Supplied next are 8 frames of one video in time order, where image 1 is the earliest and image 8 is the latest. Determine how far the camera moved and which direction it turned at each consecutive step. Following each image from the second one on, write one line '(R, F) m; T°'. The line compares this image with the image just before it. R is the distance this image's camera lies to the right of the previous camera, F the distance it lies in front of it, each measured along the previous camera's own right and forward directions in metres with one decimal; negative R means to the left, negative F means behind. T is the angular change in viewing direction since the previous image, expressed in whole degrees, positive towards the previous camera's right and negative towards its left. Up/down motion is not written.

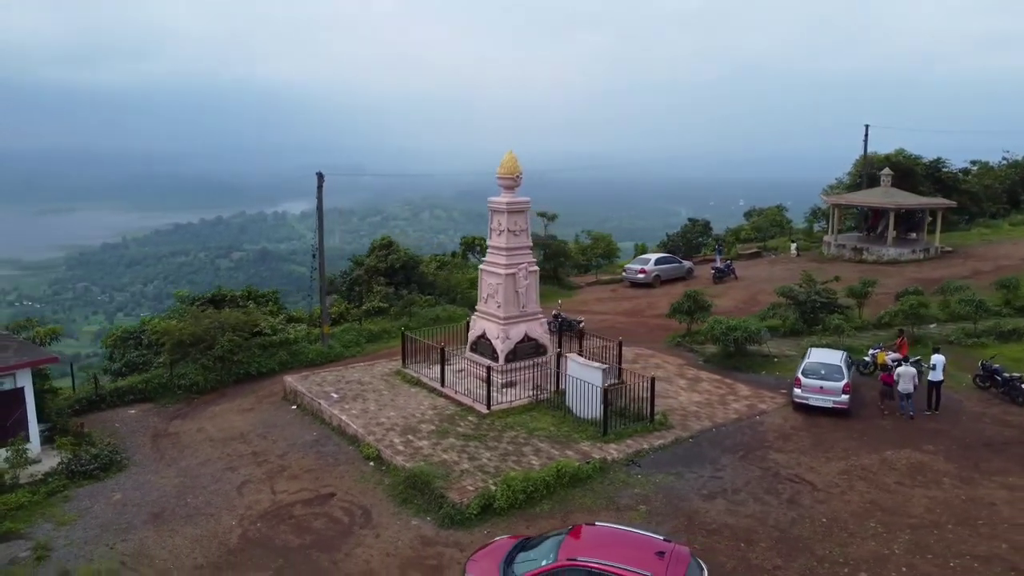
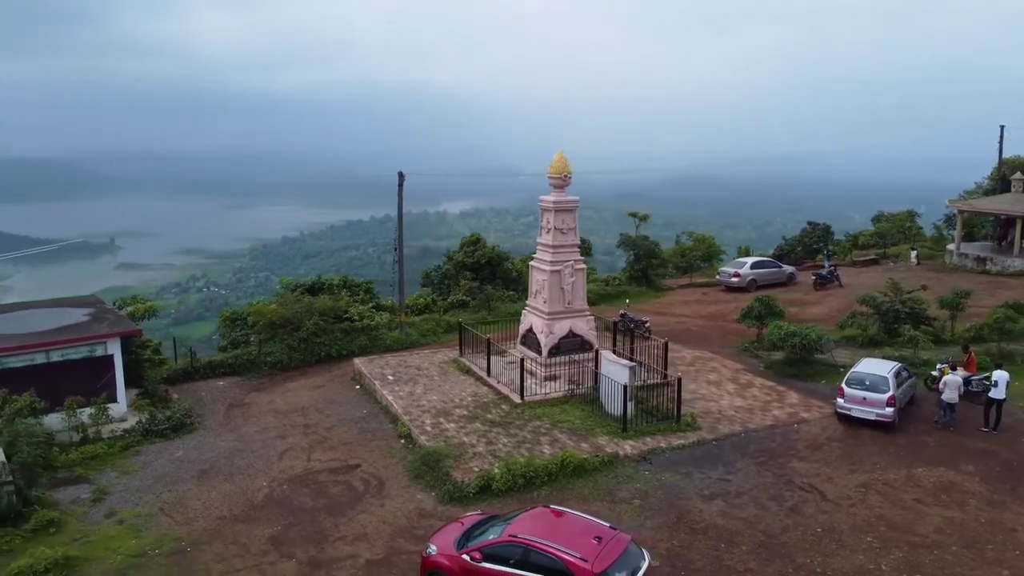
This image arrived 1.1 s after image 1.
(+2.0, -0.3) m; -11°
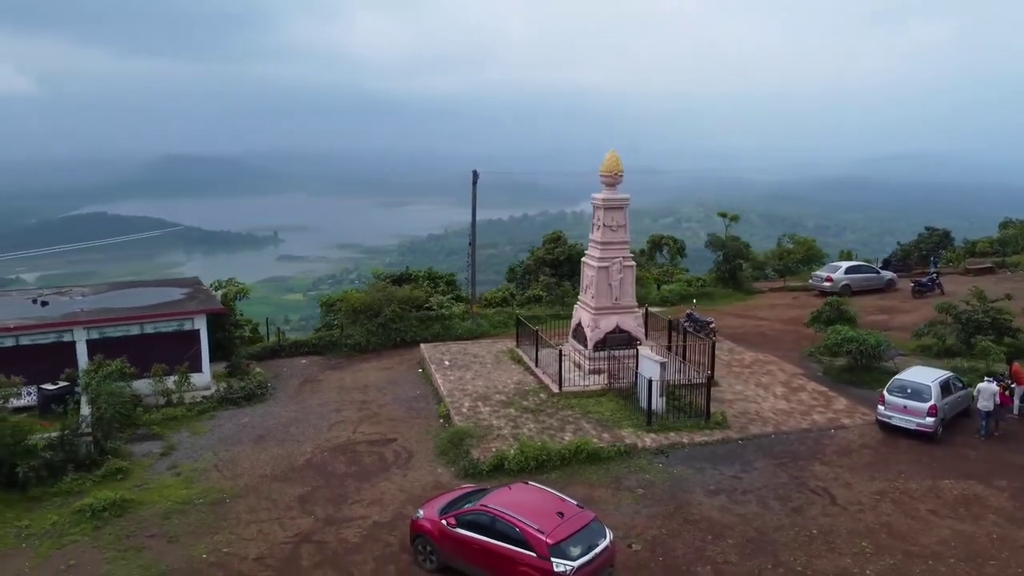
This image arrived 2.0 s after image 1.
(+1.7, -0.4) m; -10°
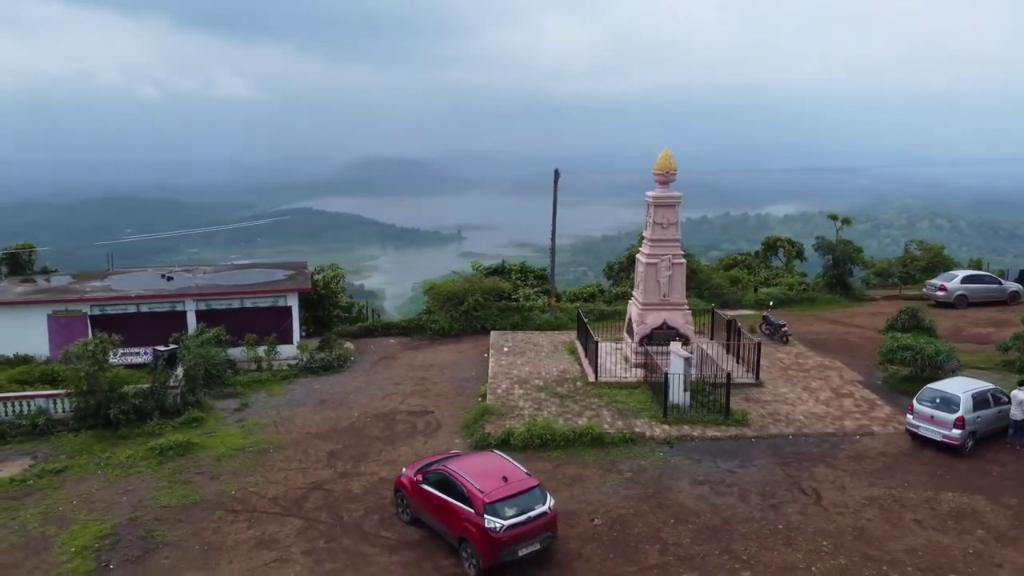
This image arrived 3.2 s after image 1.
(+2.5, -0.6) m; -13°
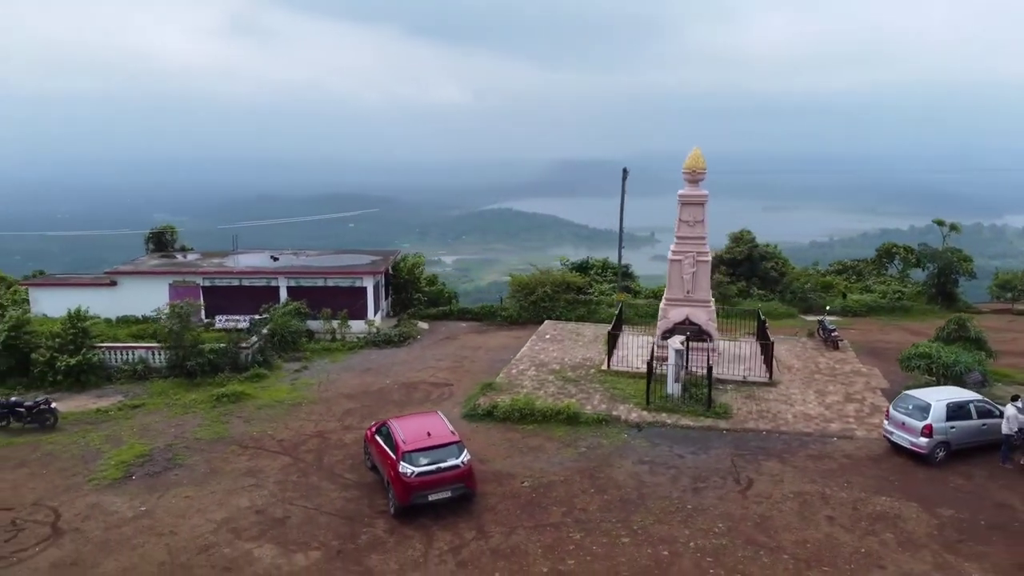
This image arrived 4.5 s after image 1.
(+3.5, -0.8) m; -14°
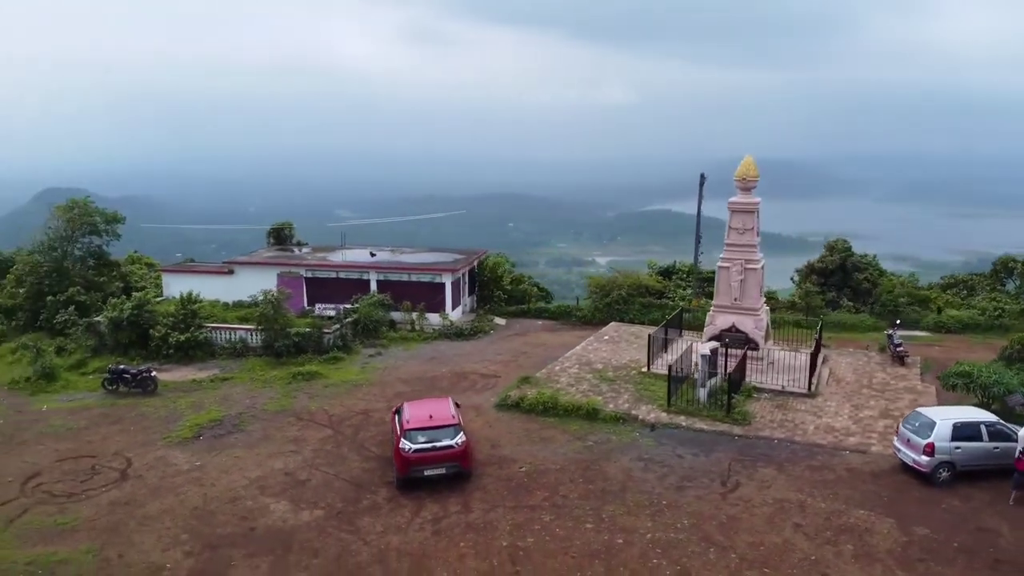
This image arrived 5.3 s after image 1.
(+2.3, -0.7) m; -11°
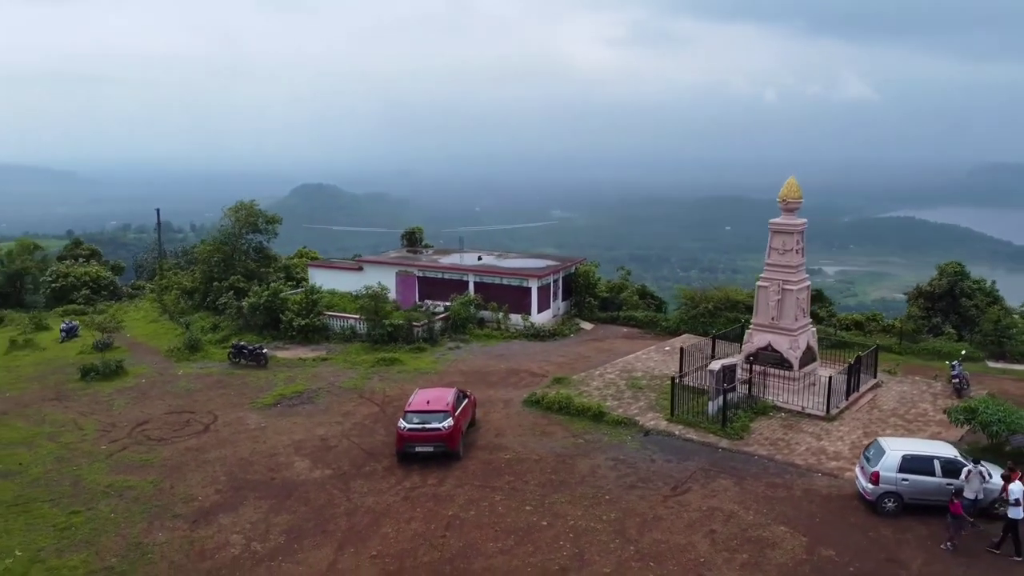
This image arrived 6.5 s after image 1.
(+3.8, -1.1) m; -16°
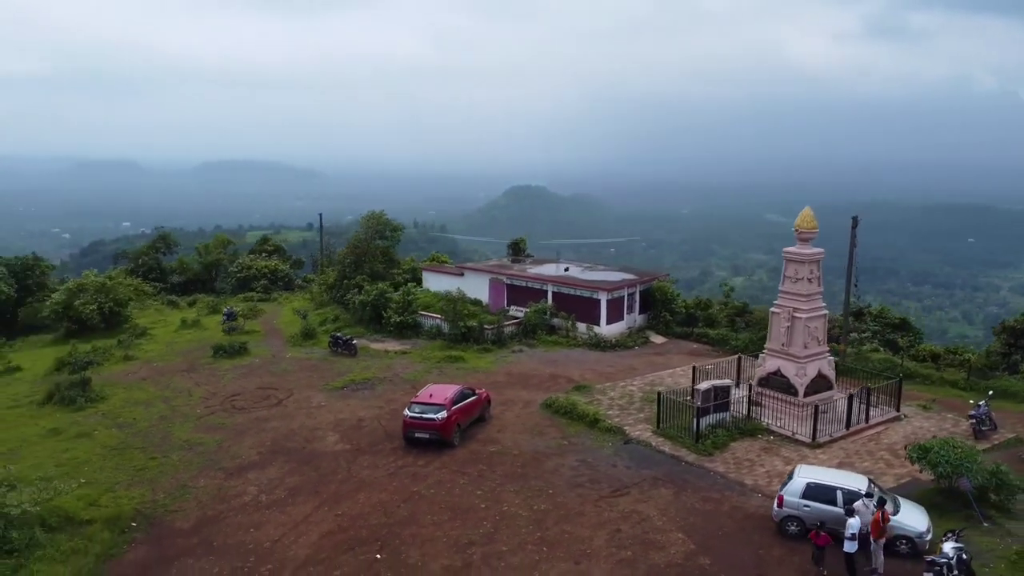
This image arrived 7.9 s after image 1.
(+4.2, -1.4) m; -15°
